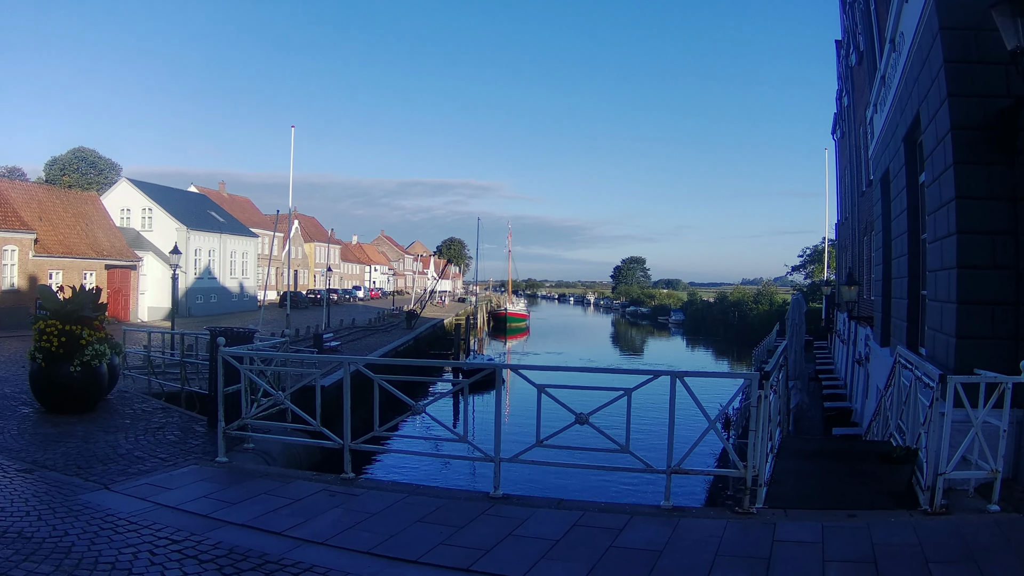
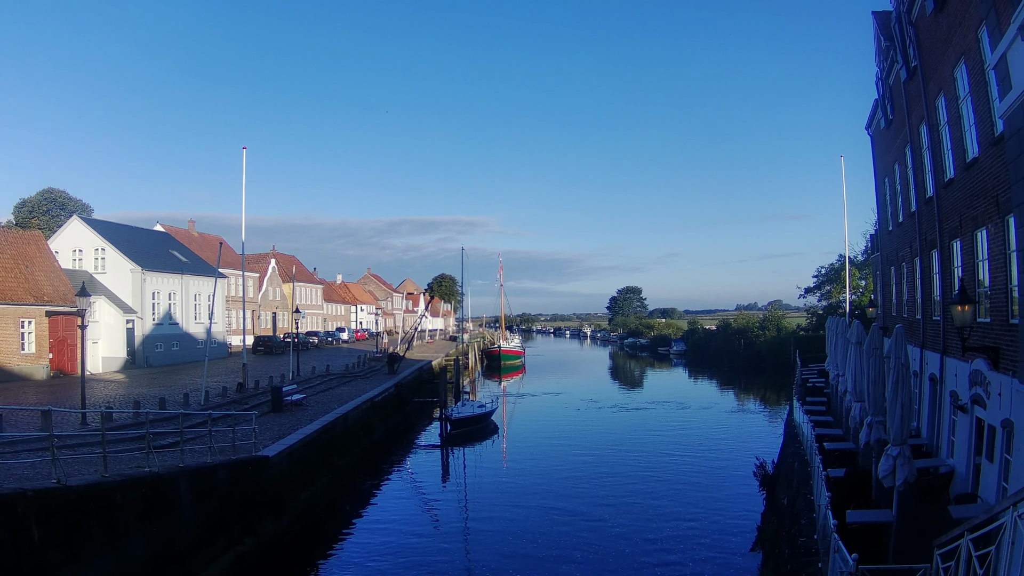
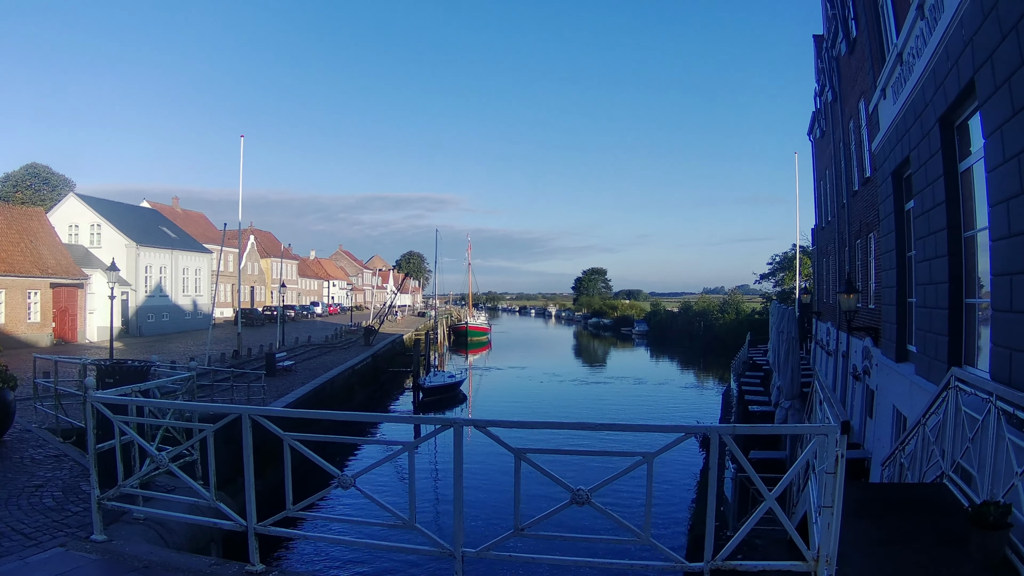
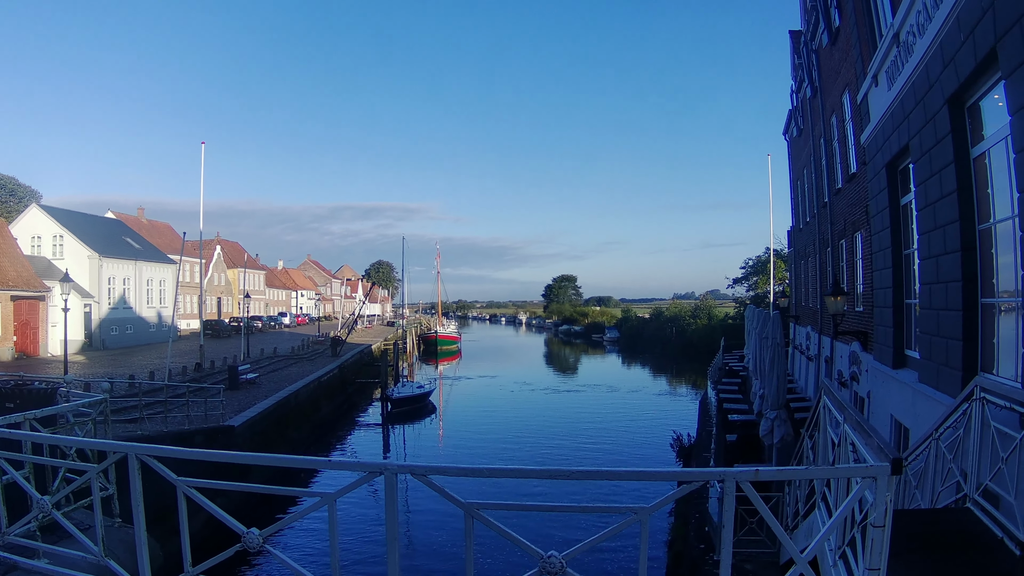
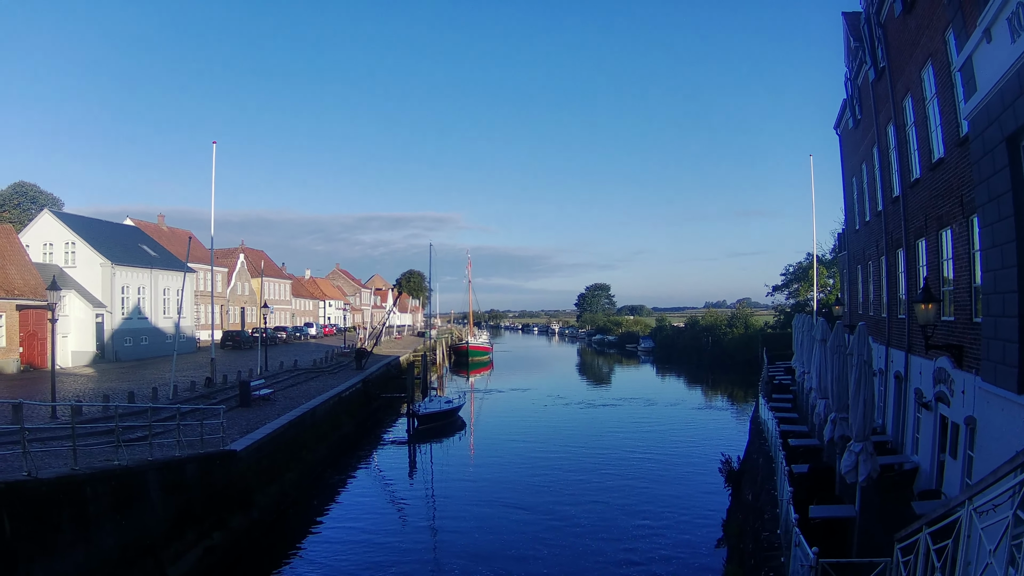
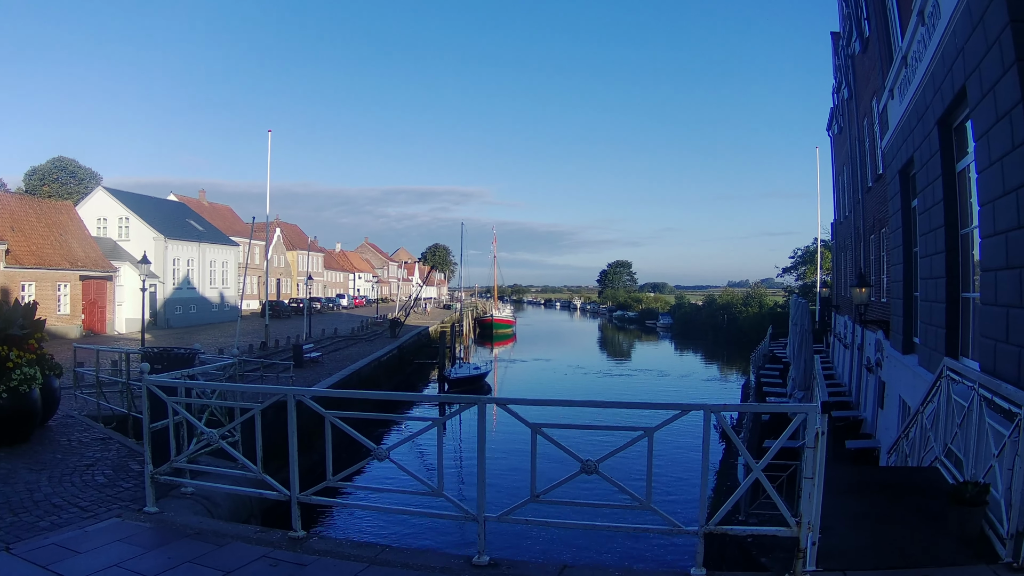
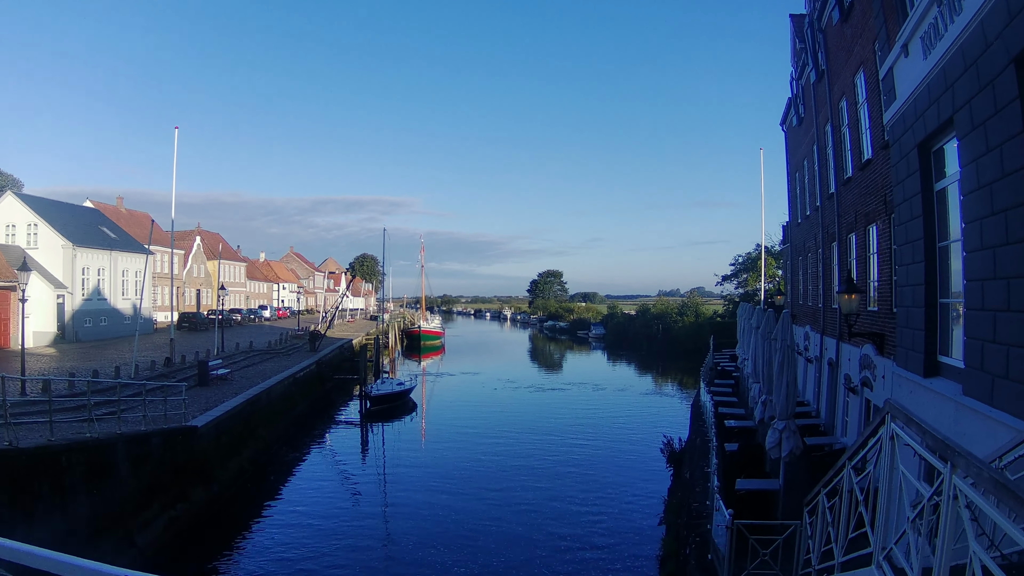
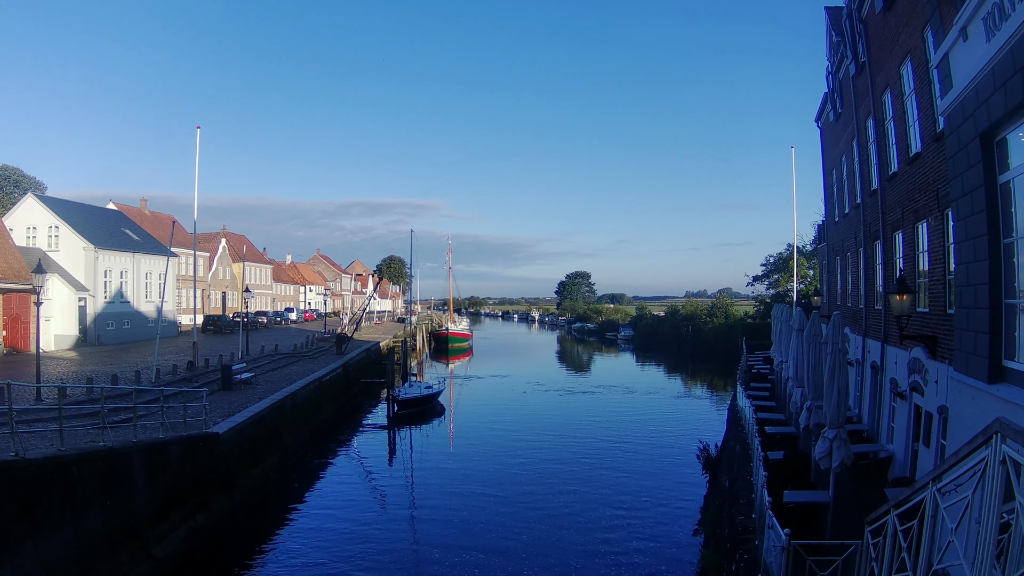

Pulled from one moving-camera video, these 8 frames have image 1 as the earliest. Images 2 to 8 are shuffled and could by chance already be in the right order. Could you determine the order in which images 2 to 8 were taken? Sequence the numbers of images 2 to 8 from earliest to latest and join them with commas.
6, 3, 4, 7, 8, 5, 2
